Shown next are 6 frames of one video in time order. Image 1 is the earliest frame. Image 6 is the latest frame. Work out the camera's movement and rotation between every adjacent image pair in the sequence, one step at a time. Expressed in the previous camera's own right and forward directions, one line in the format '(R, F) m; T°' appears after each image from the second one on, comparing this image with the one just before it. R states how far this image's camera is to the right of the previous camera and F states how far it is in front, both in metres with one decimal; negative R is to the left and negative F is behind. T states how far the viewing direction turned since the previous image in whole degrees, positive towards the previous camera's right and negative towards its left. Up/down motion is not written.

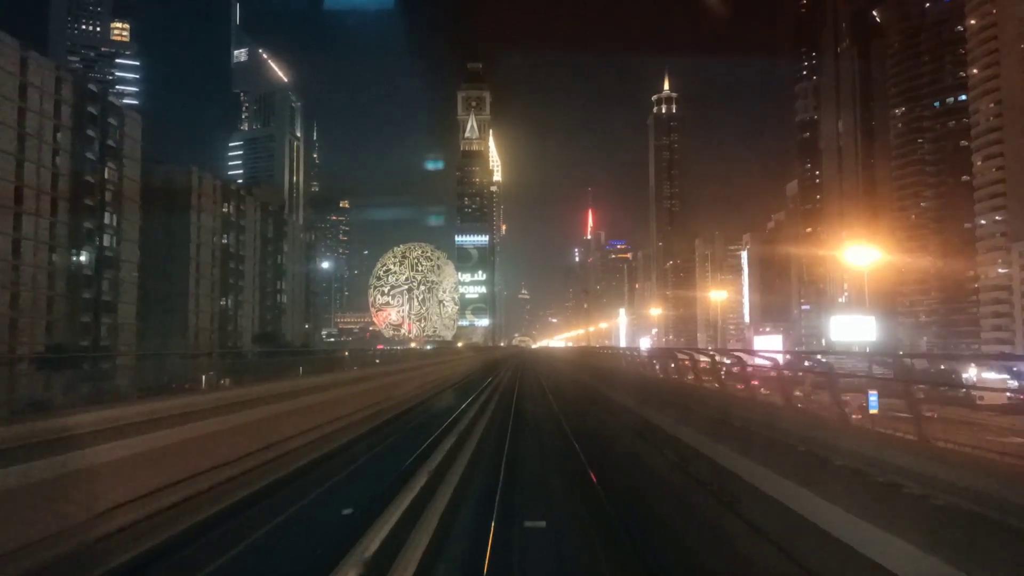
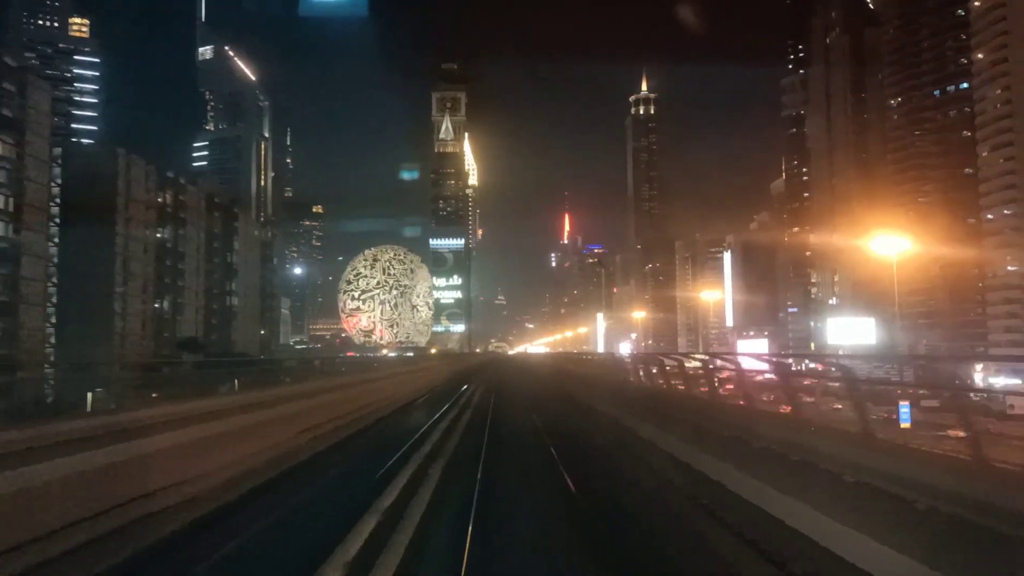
(0.0, +0.9) m; +2°
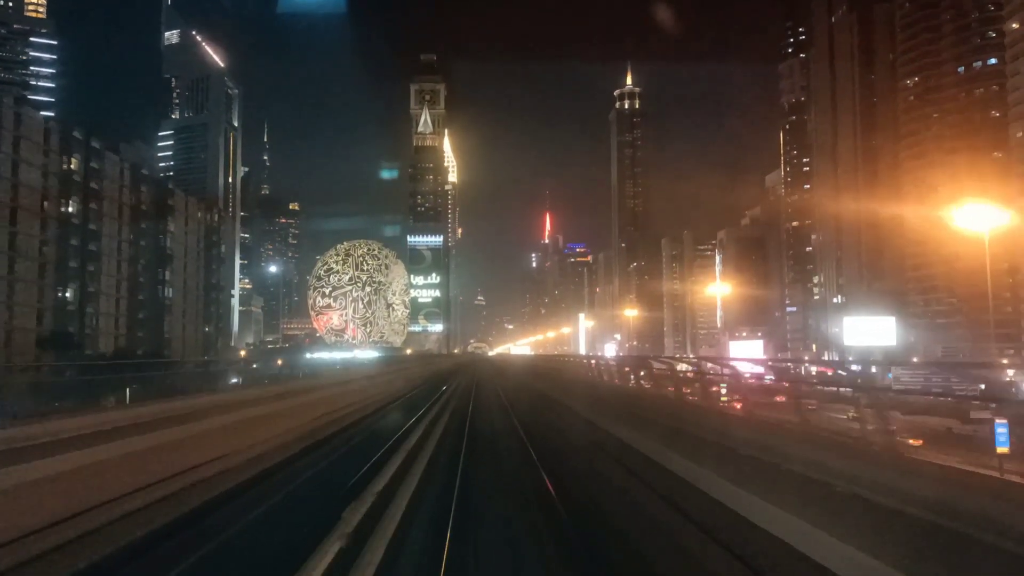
(0.0, +1.2) m; +1°
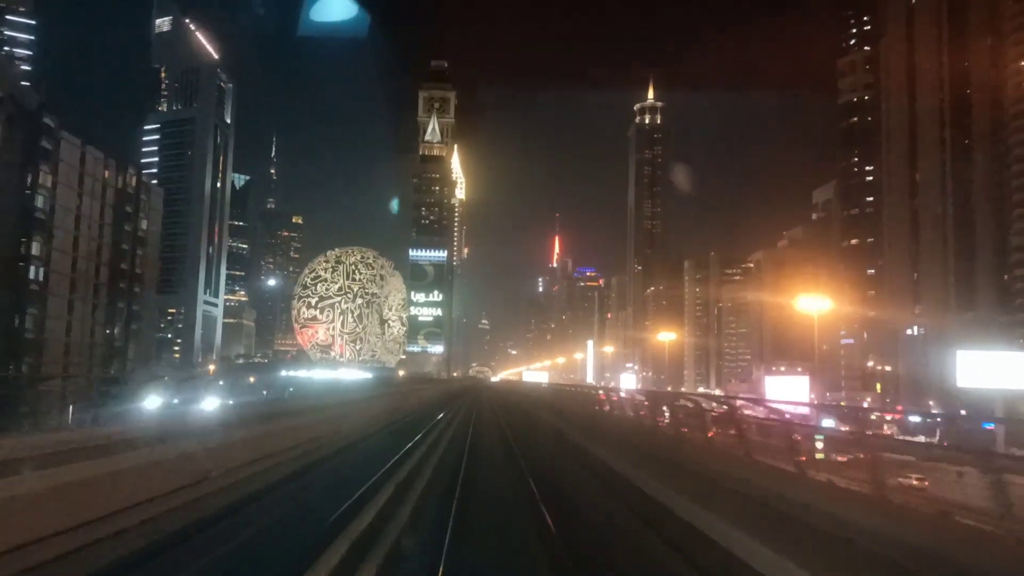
(-0.1, +2.3) m; 0°
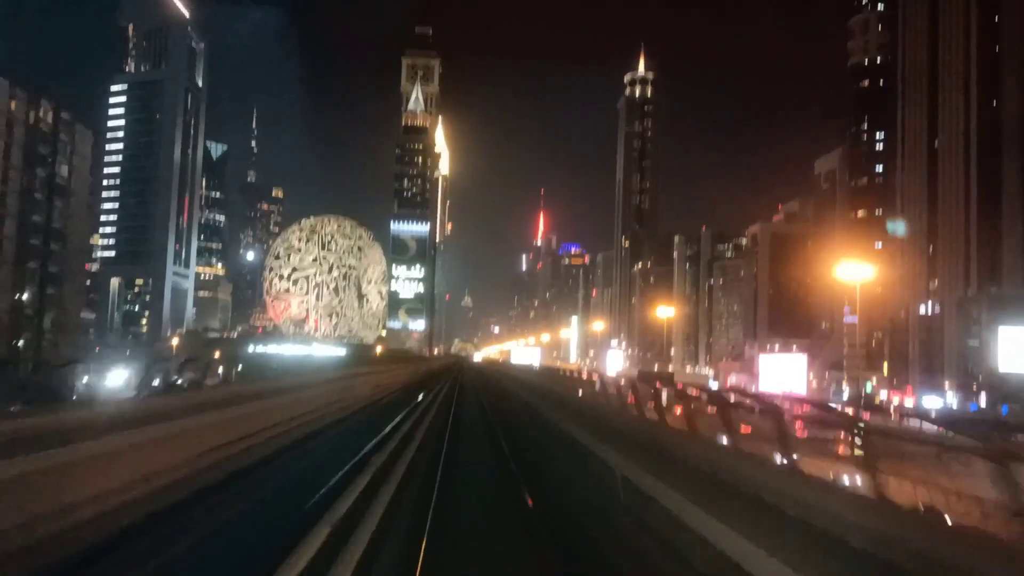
(0.0, +0.9) m; +1°
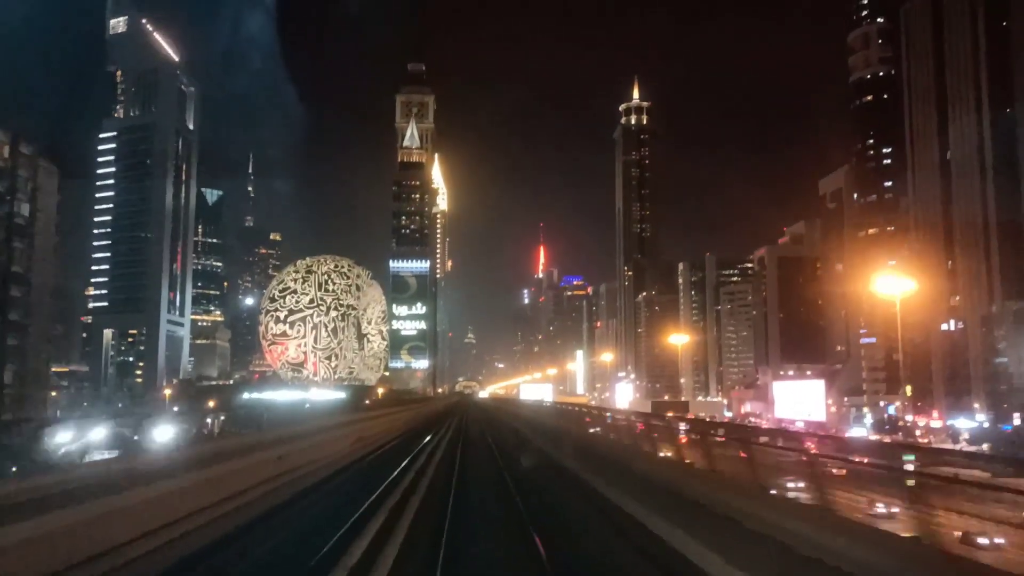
(0.0, +0.5) m; 0°
